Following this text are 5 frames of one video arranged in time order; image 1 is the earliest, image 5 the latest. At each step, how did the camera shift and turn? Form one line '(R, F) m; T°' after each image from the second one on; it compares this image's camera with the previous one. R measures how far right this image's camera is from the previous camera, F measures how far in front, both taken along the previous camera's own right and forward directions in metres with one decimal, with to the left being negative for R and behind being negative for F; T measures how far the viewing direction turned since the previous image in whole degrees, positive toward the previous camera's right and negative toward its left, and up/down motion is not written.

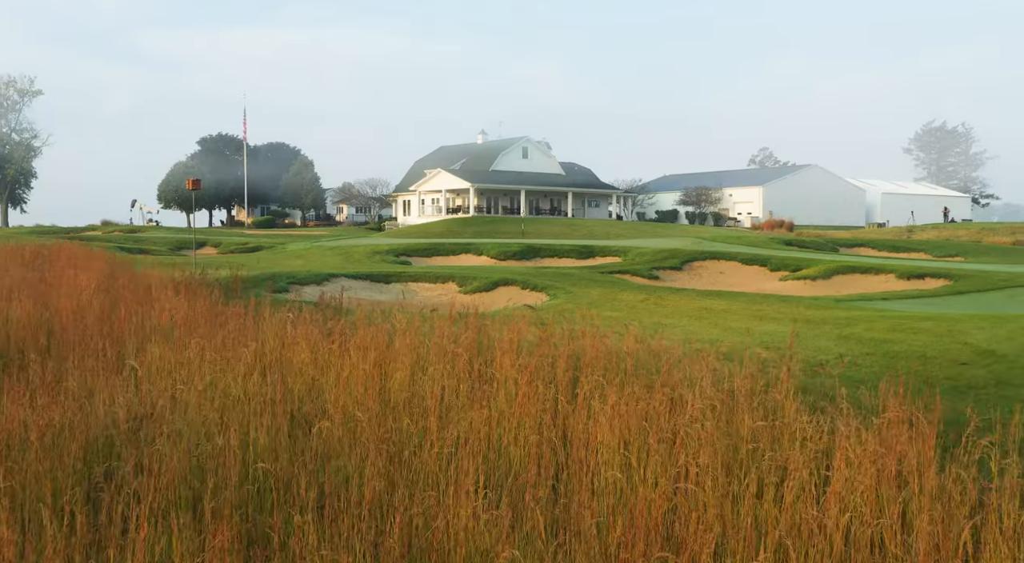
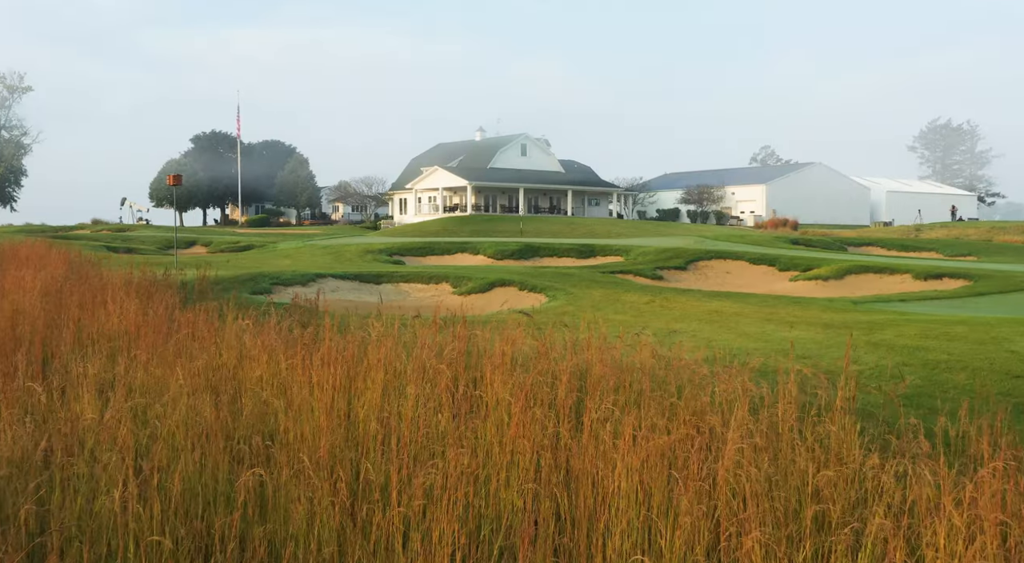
(+0.1, +1.2) m; 0°
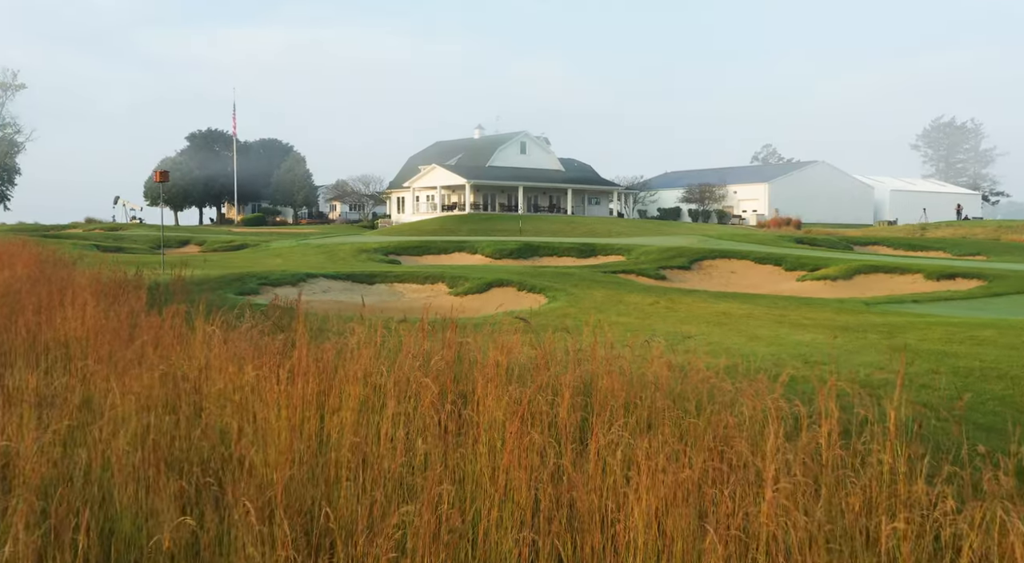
(0.0, +0.8) m; 0°
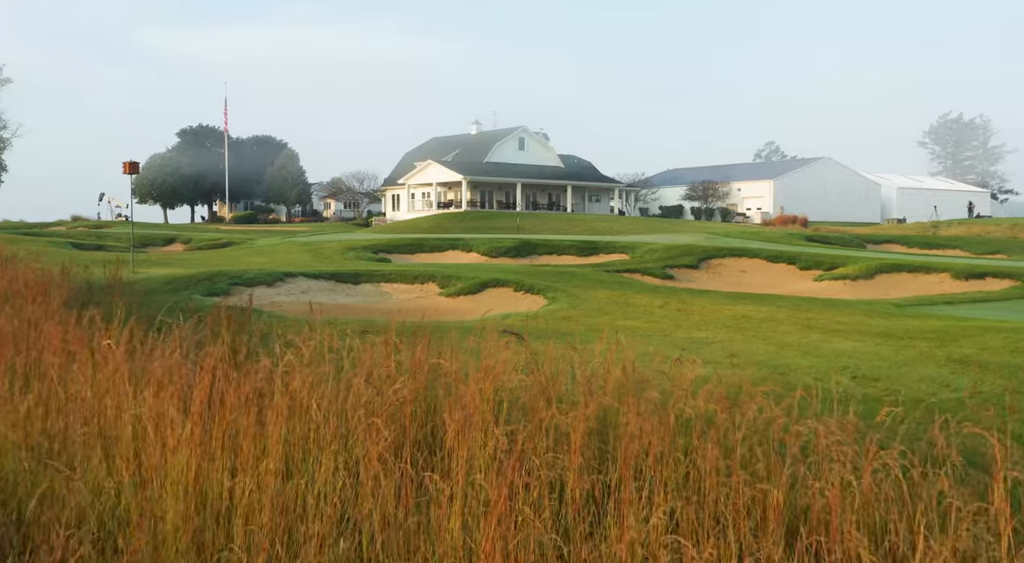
(+0.1, +1.7) m; 0°
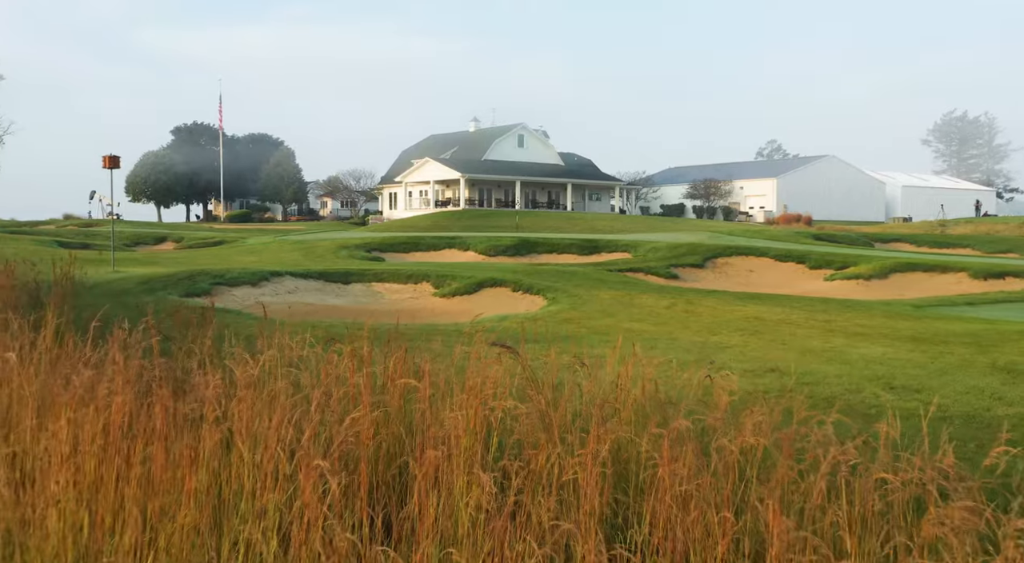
(0.0, +1.0) m; 0°
